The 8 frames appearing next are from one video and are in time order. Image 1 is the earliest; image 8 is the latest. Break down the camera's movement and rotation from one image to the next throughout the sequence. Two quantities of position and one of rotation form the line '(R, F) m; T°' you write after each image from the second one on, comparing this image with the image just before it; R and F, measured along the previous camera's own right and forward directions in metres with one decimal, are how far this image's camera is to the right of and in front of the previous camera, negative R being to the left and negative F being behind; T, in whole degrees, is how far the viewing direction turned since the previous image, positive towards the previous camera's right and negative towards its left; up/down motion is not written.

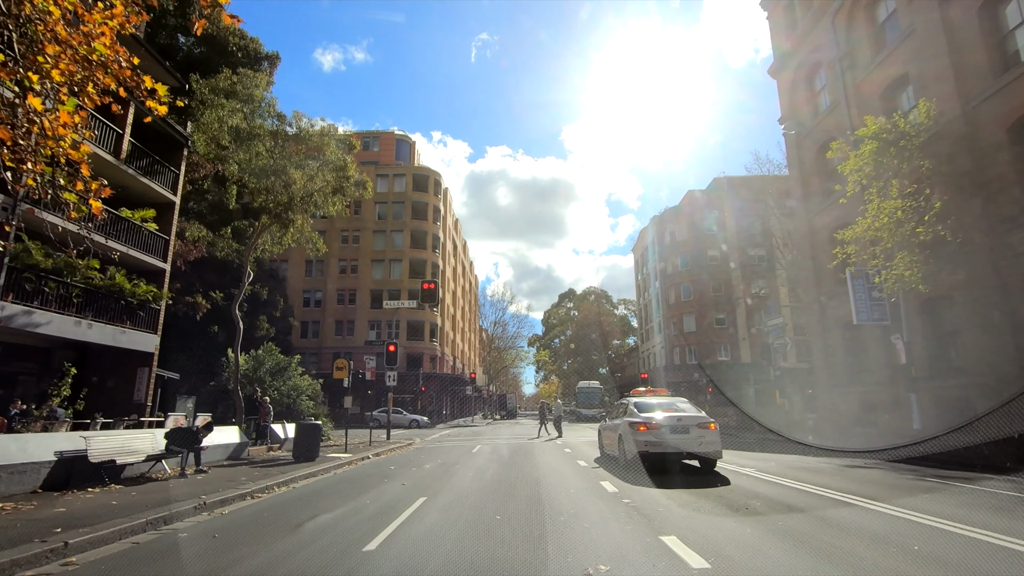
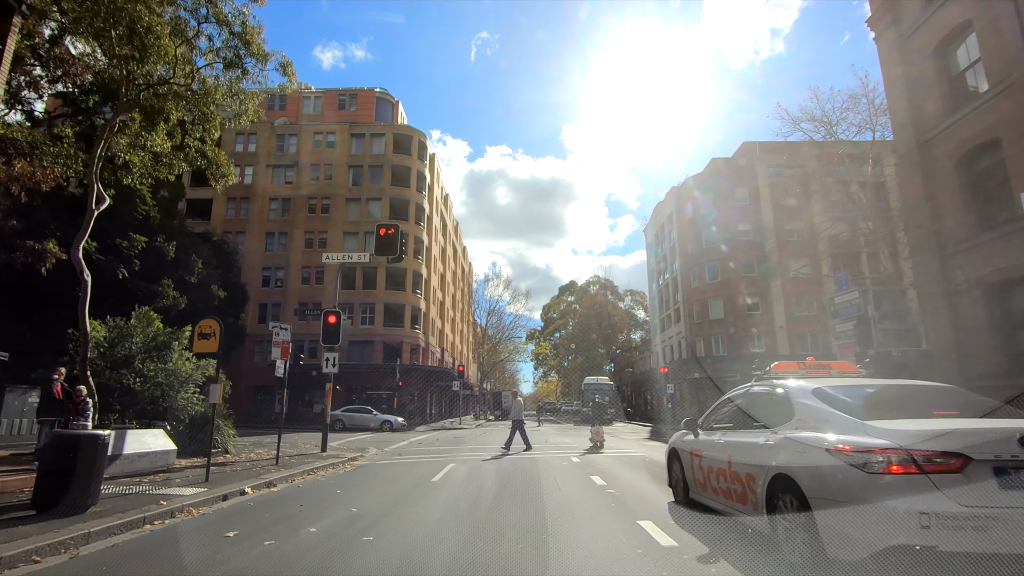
(+0.1, +6.8) m; 0°
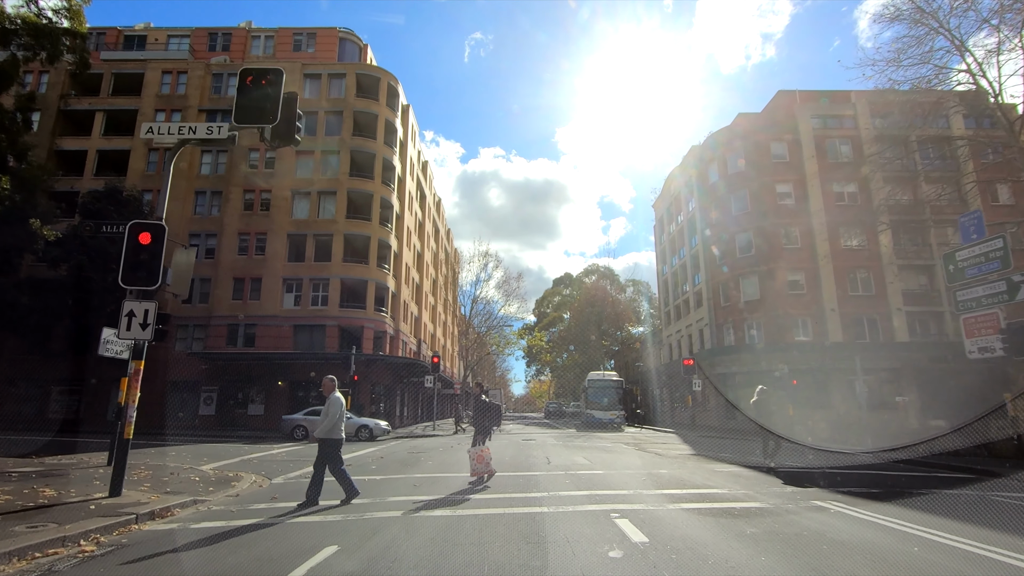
(+0.2, +7.3) m; +1°
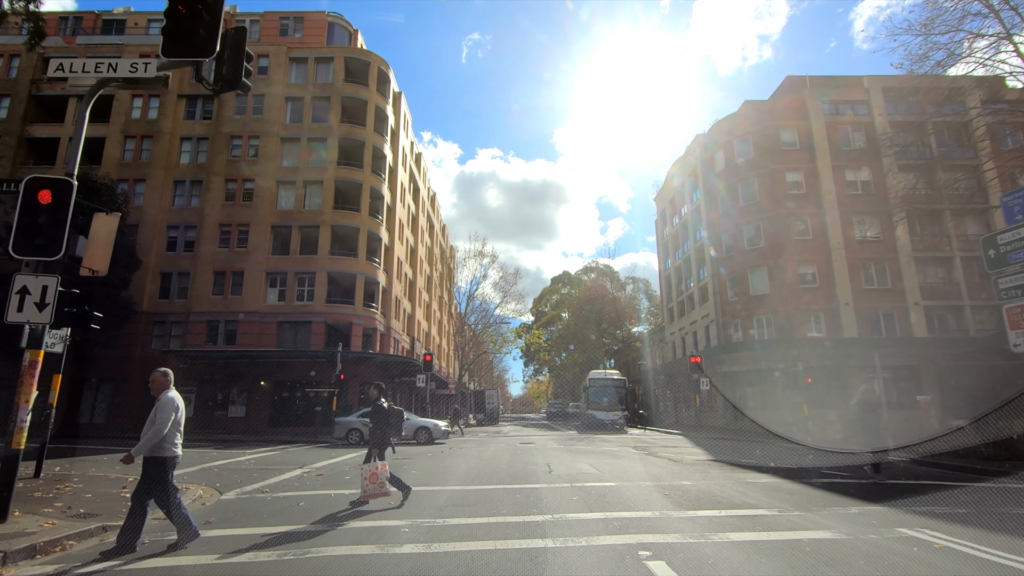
(0.0, +1.6) m; 0°
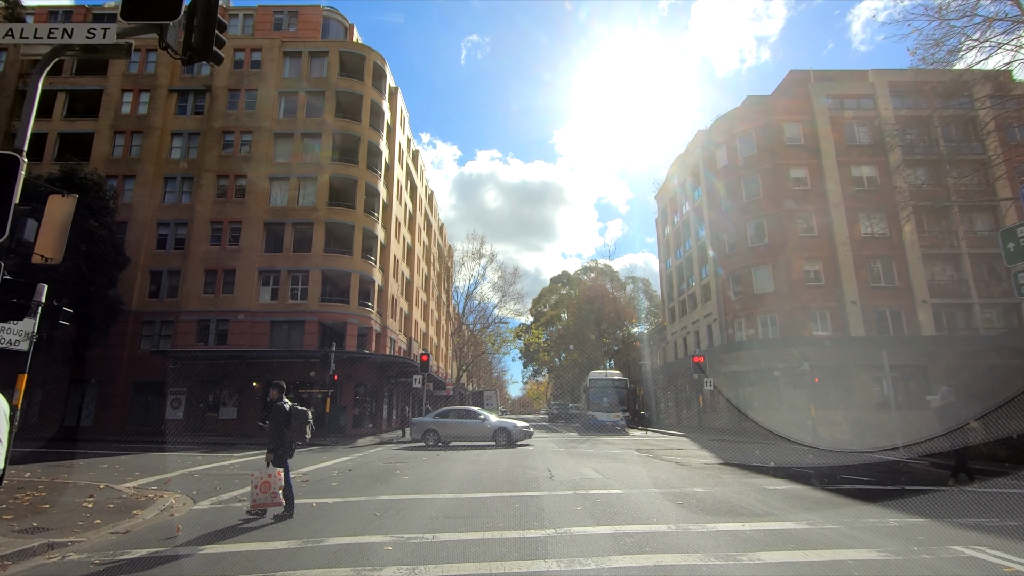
(0.0, +0.7) m; 0°
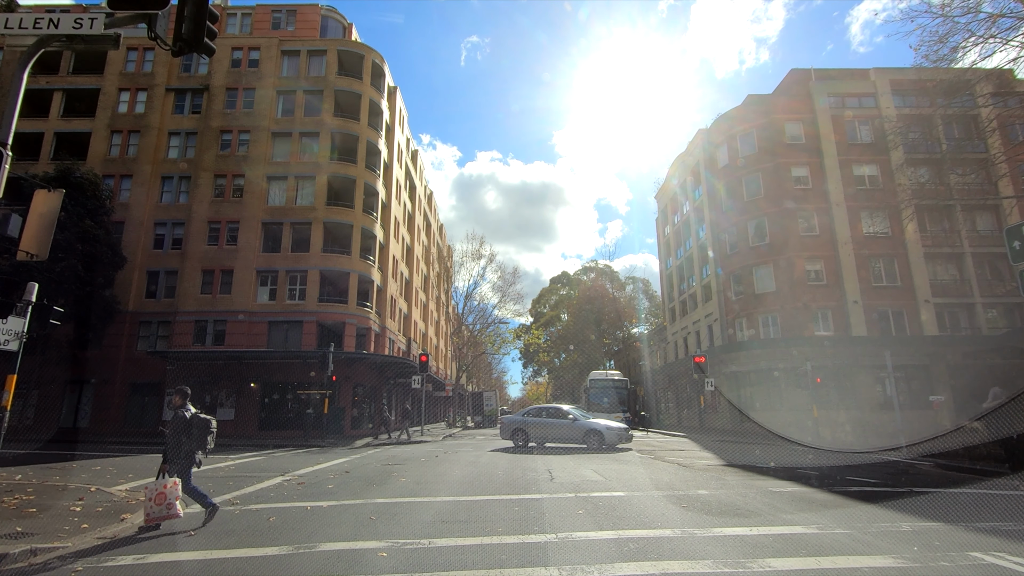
(0.0, +0.2) m; 0°
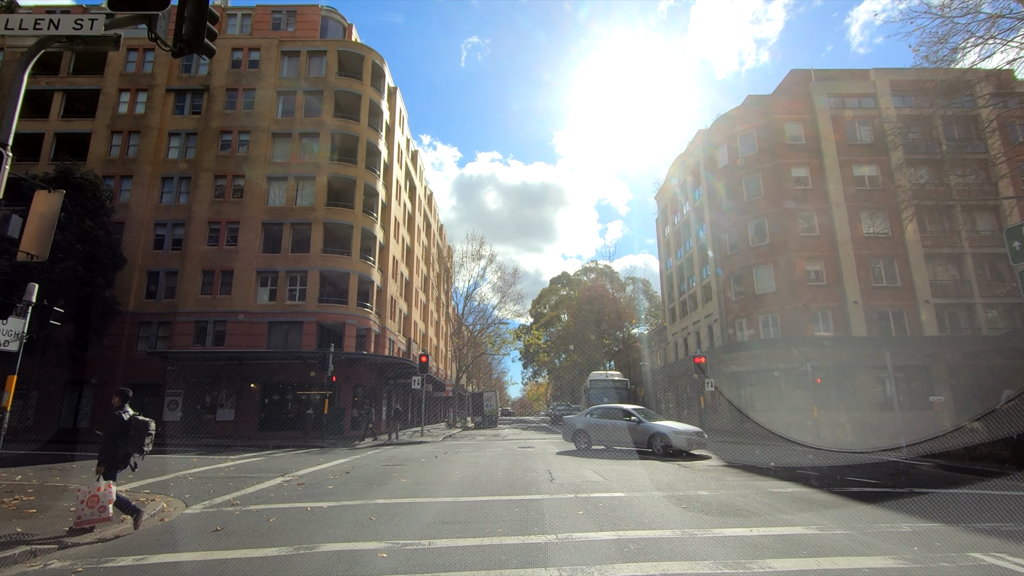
(0.0, 0.0) m; 0°
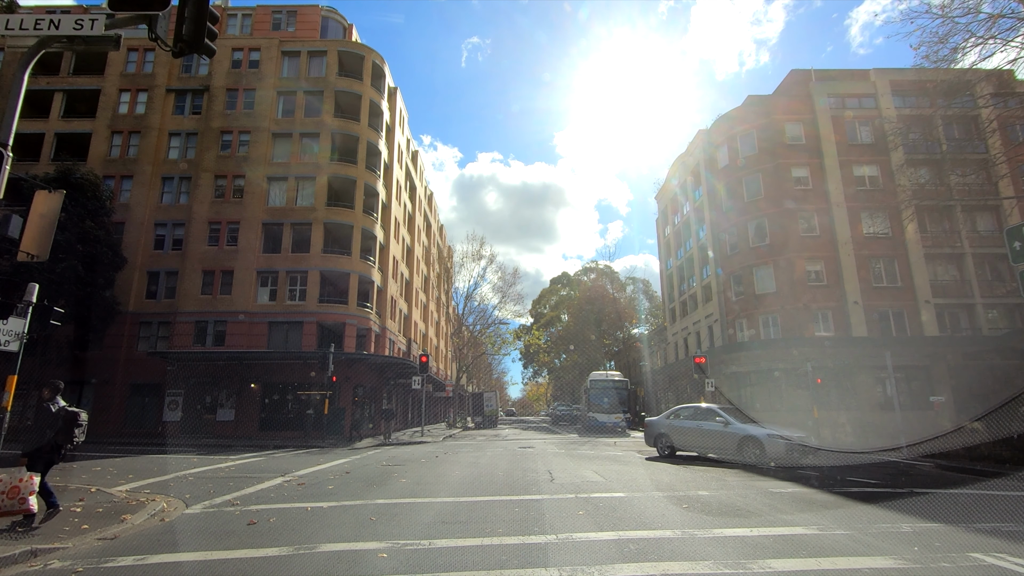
(0.0, 0.0) m; 0°
